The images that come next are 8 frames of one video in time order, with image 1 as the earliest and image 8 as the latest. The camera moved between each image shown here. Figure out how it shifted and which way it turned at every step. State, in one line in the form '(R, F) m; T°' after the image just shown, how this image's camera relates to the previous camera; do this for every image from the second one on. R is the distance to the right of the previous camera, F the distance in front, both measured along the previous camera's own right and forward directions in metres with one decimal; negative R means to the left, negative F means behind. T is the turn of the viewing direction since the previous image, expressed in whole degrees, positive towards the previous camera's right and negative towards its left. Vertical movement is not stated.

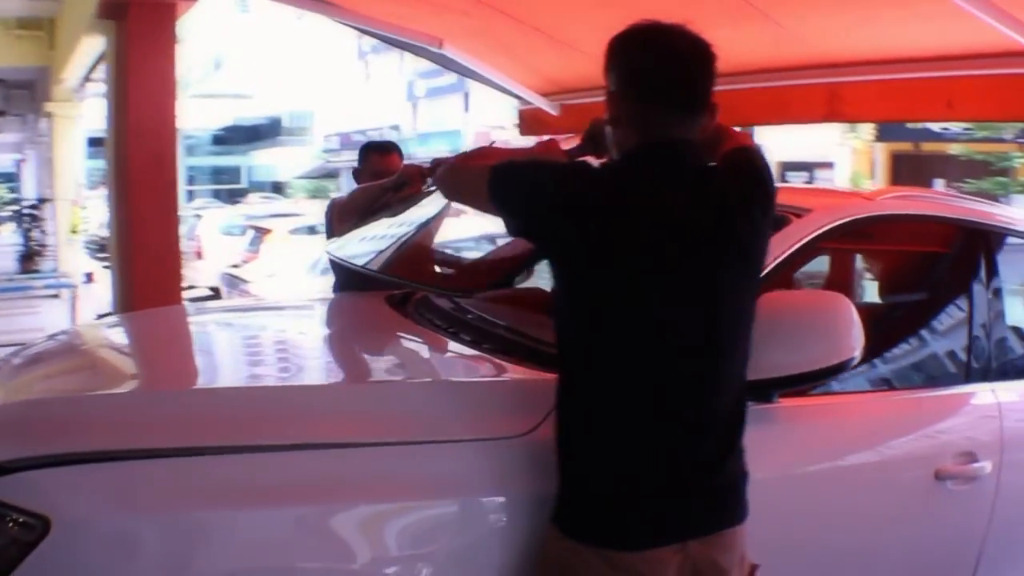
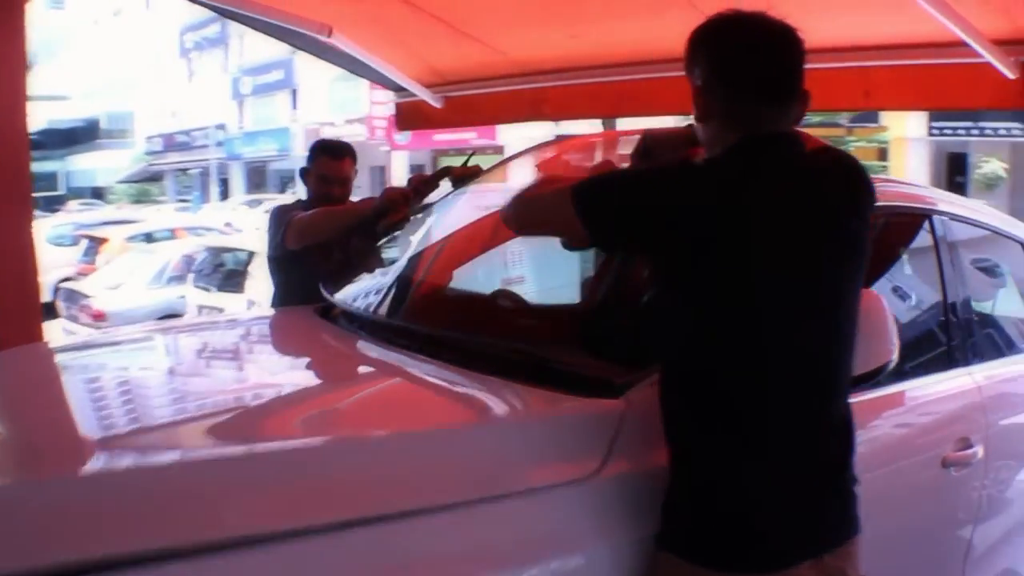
(-0.5, +0.3) m; +12°
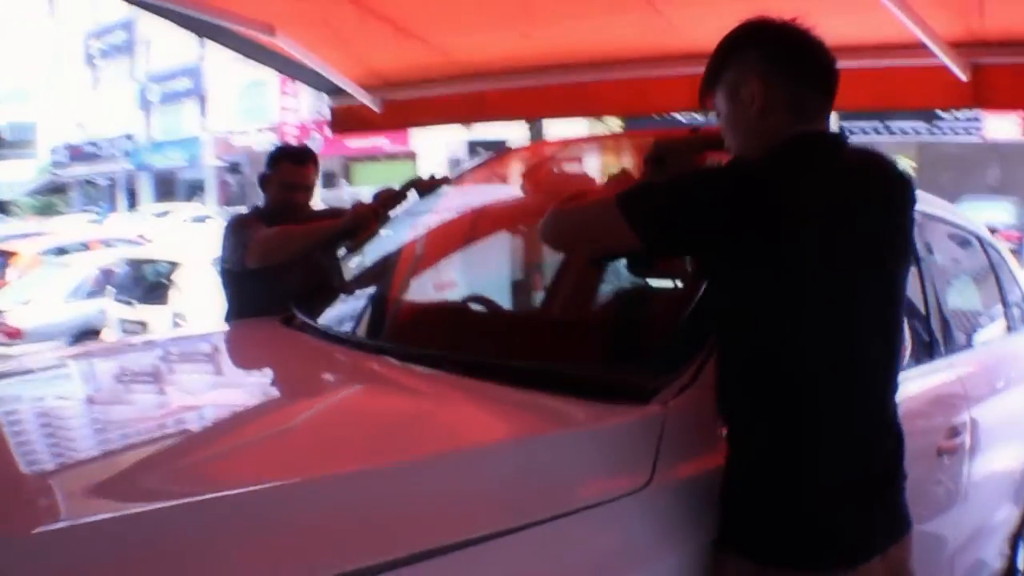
(-0.3, +0.1) m; +6°
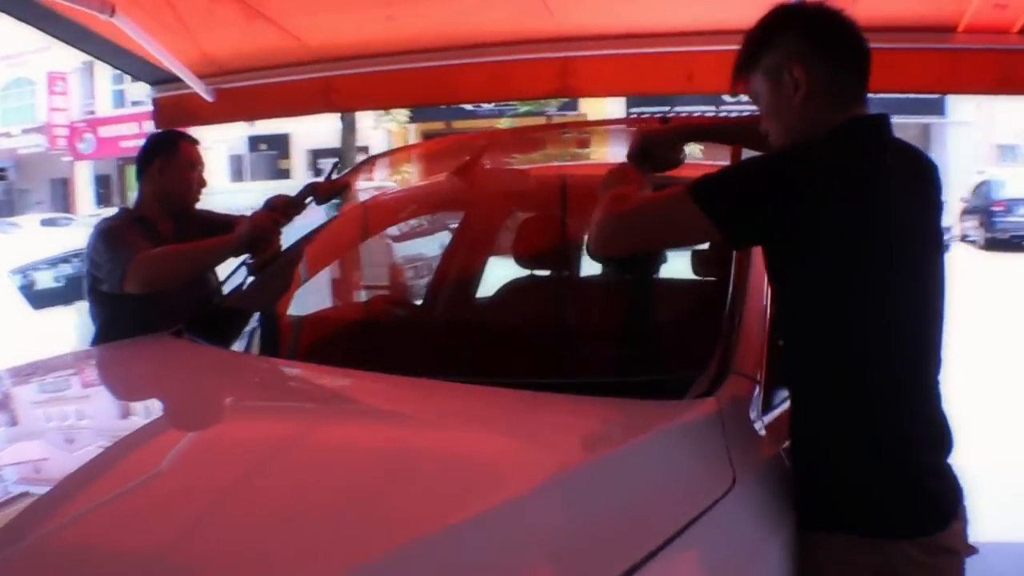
(-0.5, +0.3) m; +15°
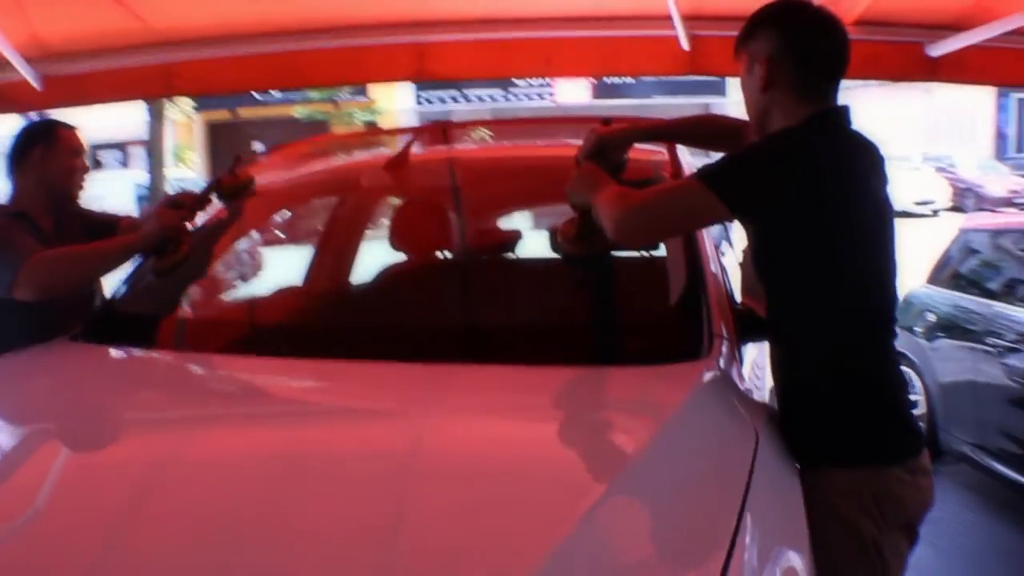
(-0.4, +0.1) m; +14°
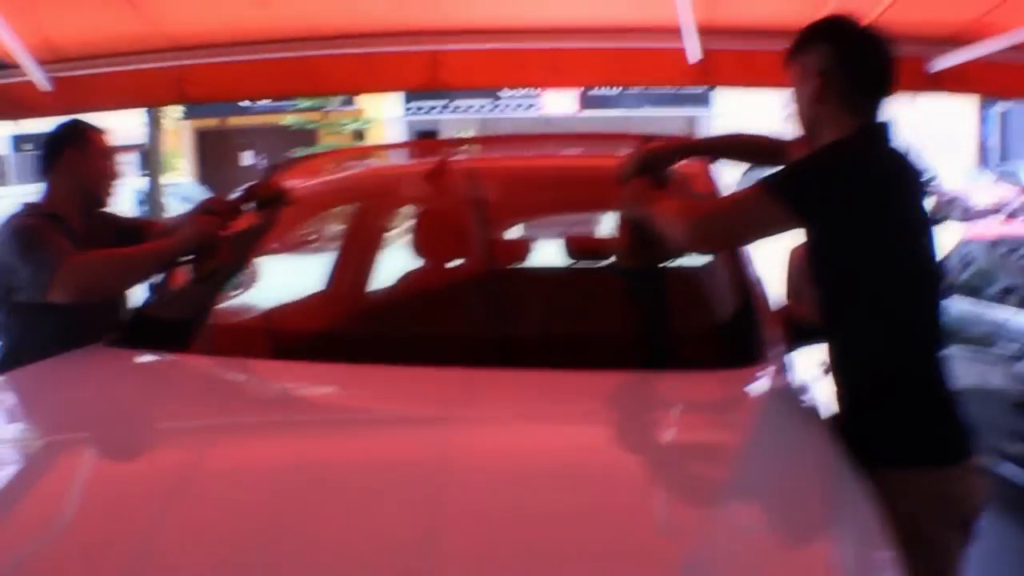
(-0.1, 0.0) m; +1°
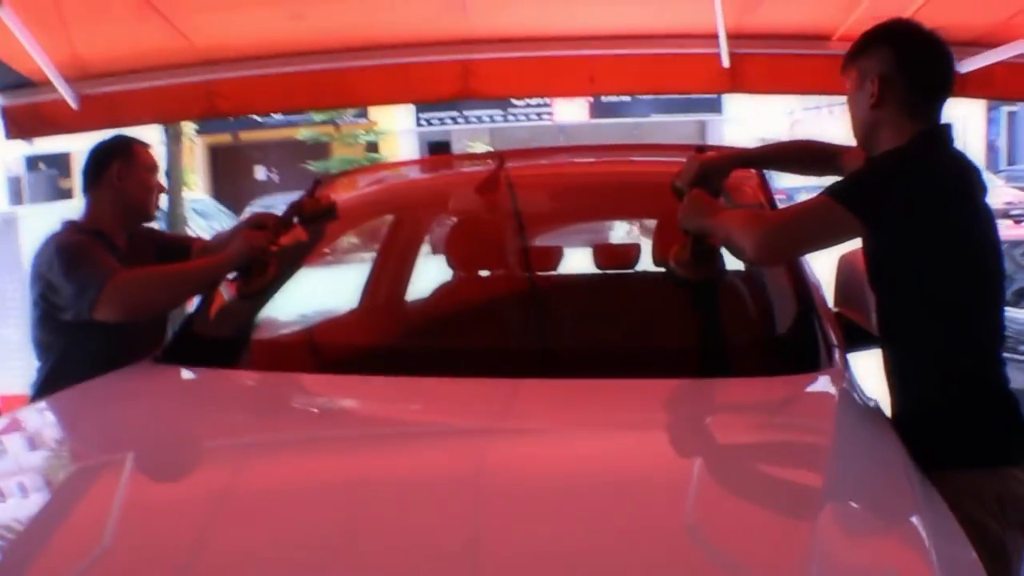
(-0.1, 0.0) m; 0°
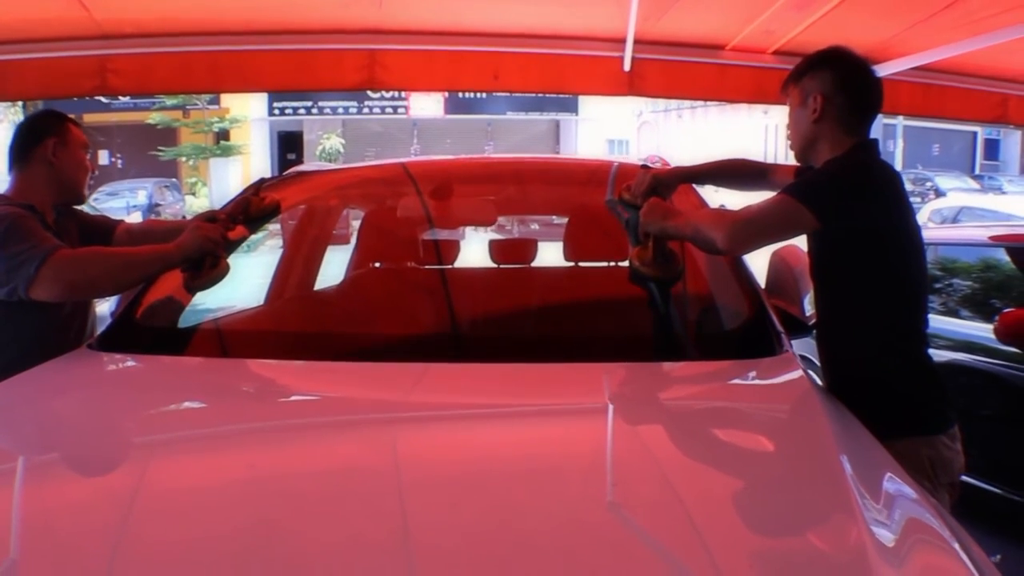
(-0.3, 0.0) m; +10°
